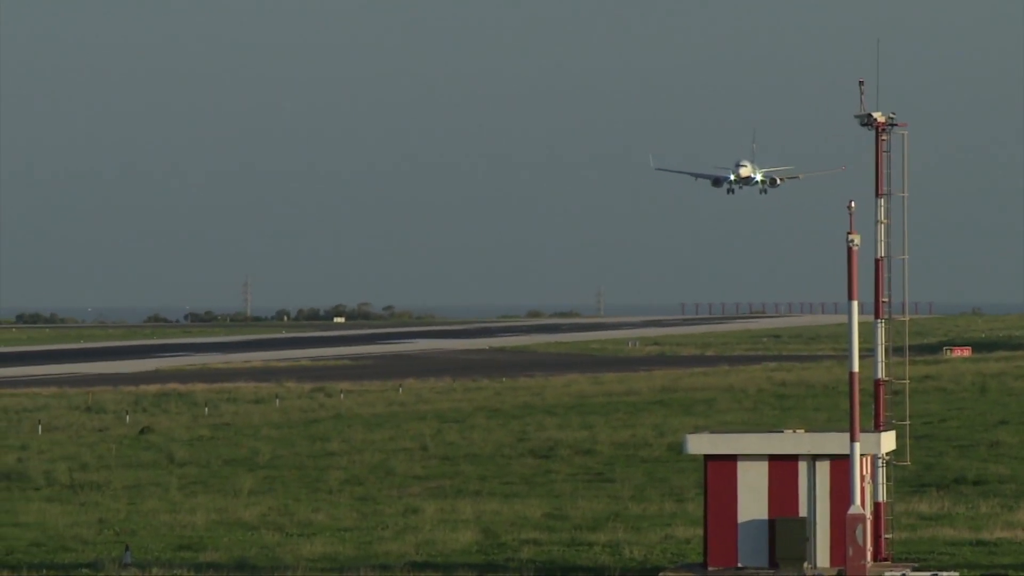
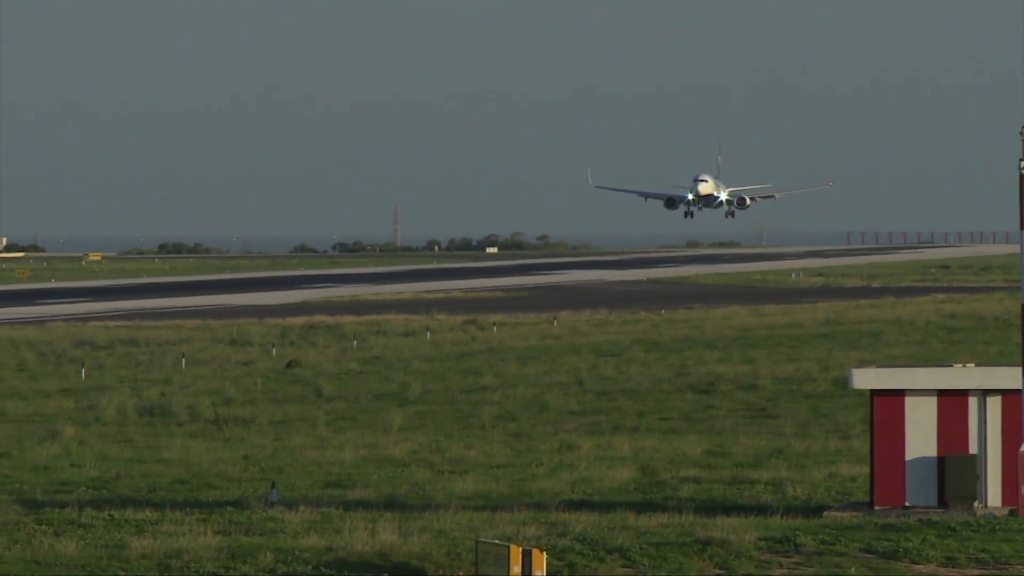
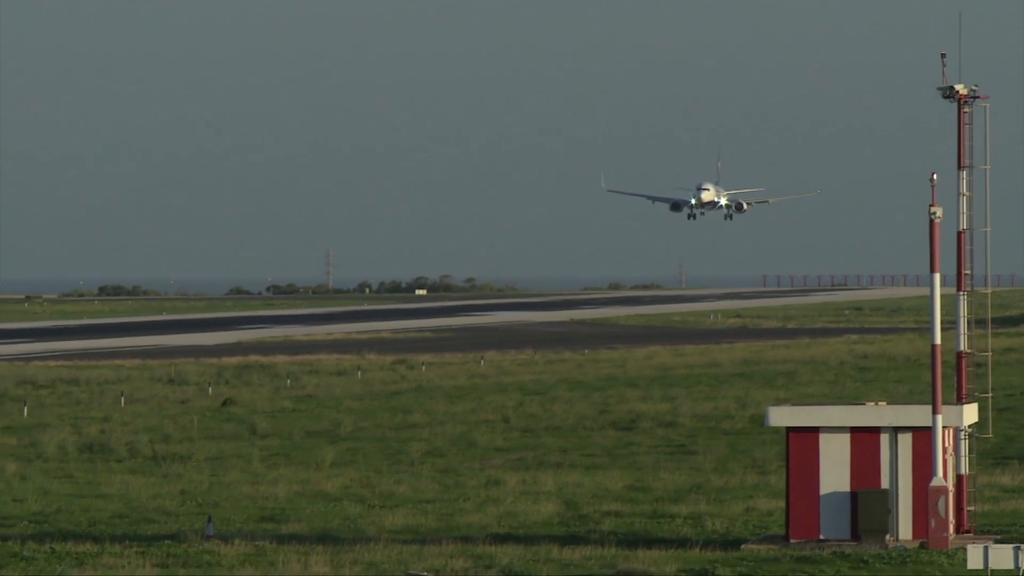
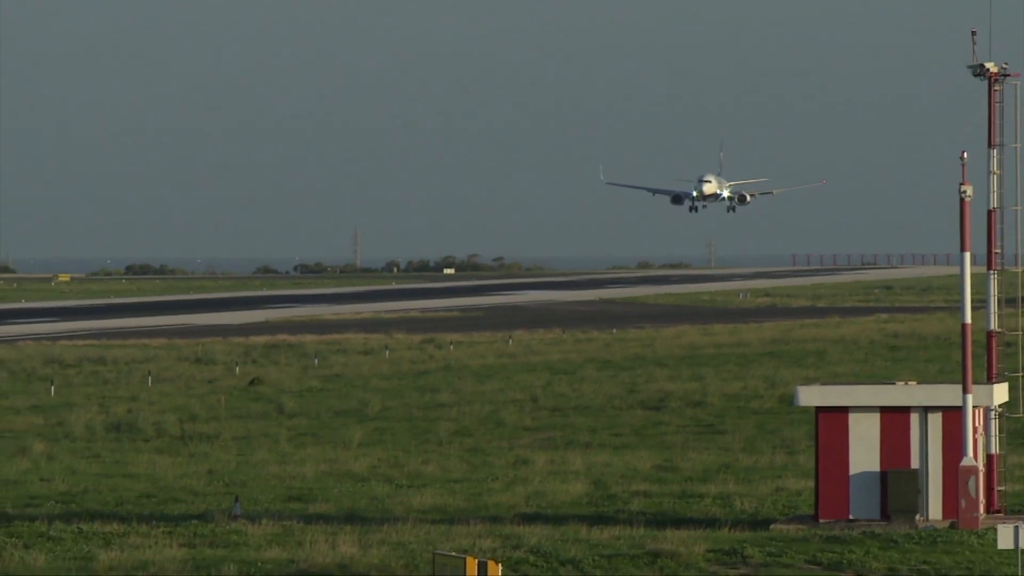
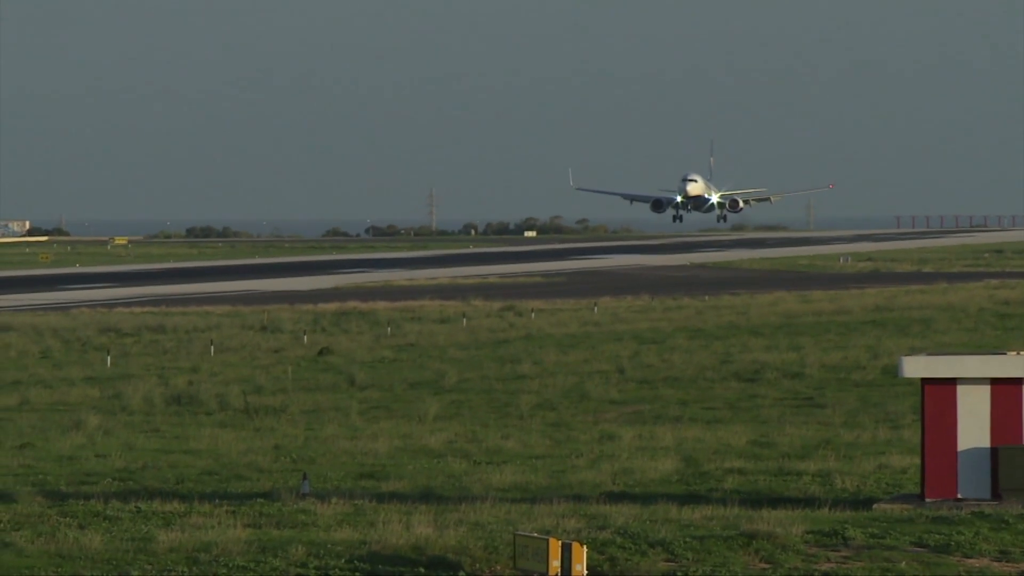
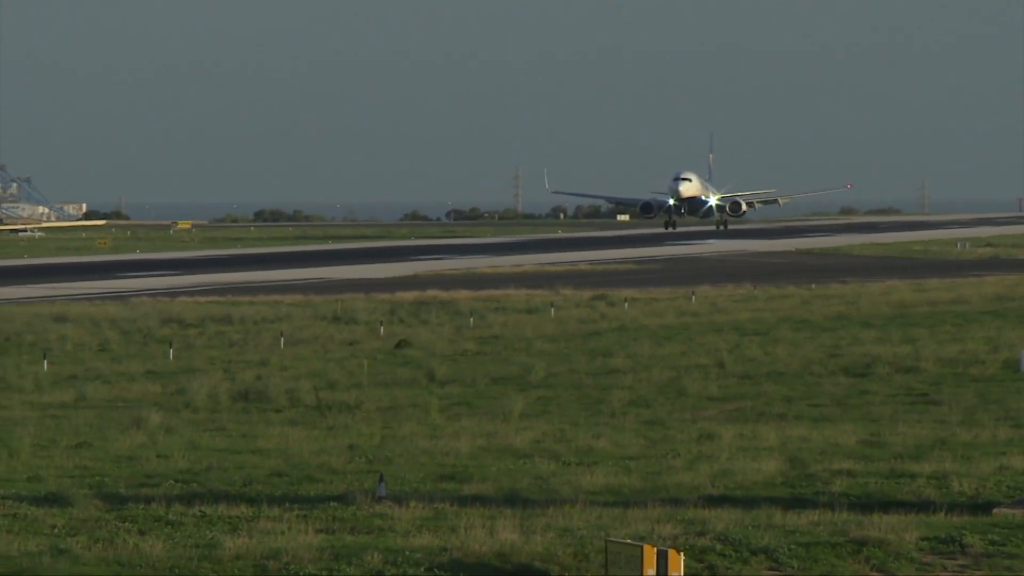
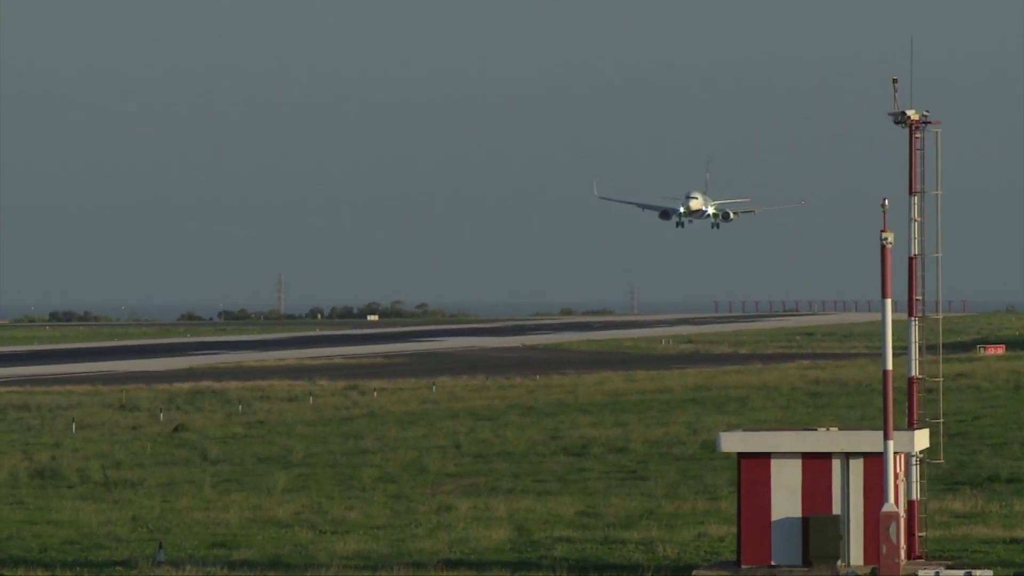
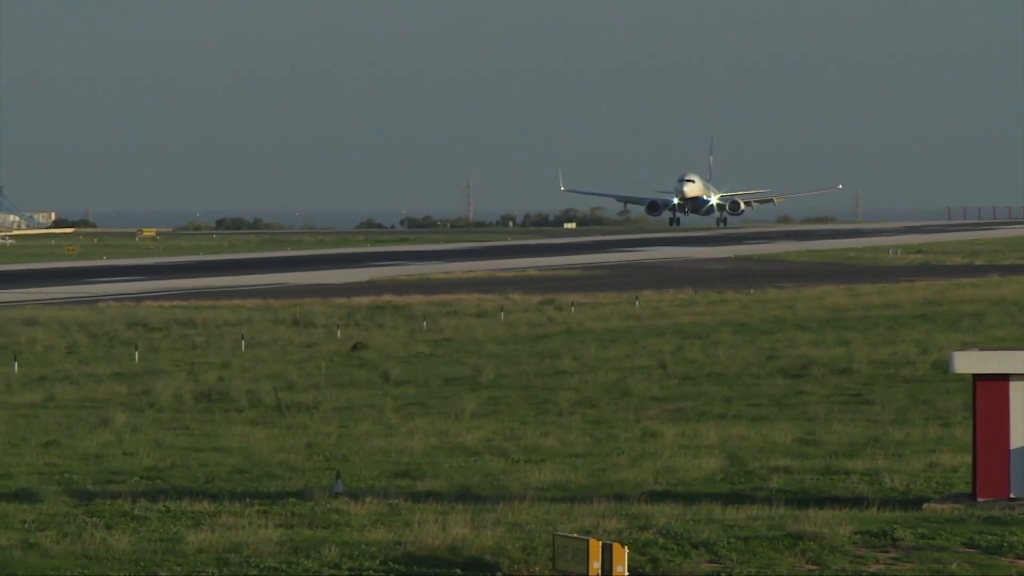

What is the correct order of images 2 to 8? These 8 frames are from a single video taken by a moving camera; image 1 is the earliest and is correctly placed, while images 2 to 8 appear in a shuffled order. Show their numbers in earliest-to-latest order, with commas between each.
7, 3, 4, 2, 5, 8, 6
